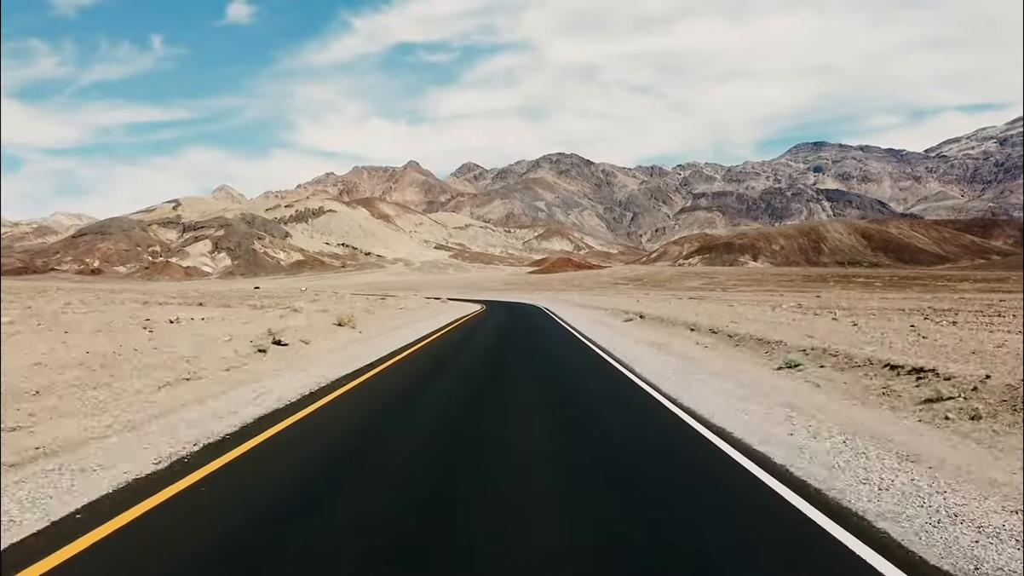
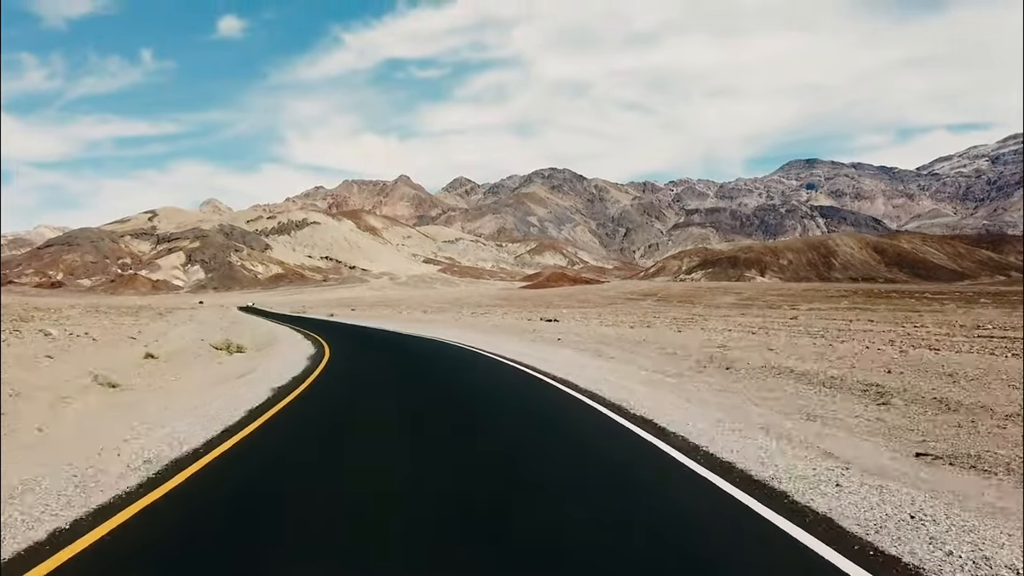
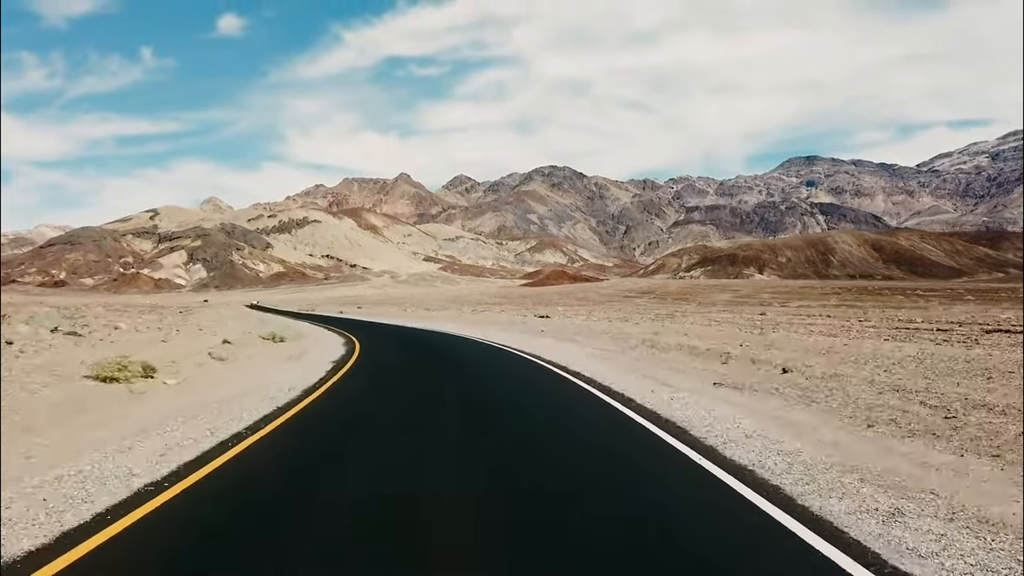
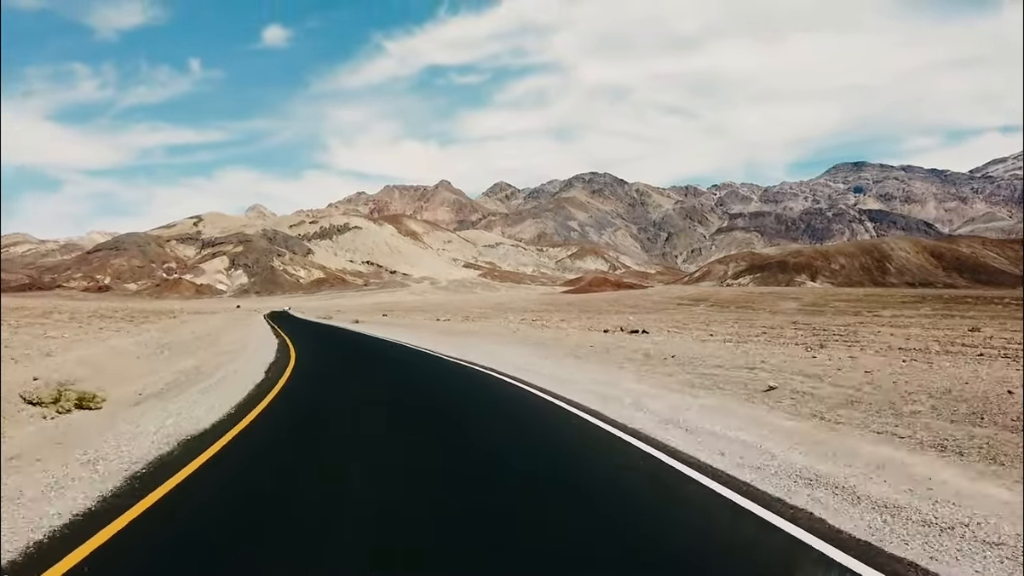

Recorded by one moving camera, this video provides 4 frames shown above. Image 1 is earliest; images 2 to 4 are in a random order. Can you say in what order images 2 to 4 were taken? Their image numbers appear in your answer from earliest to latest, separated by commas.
3, 2, 4
